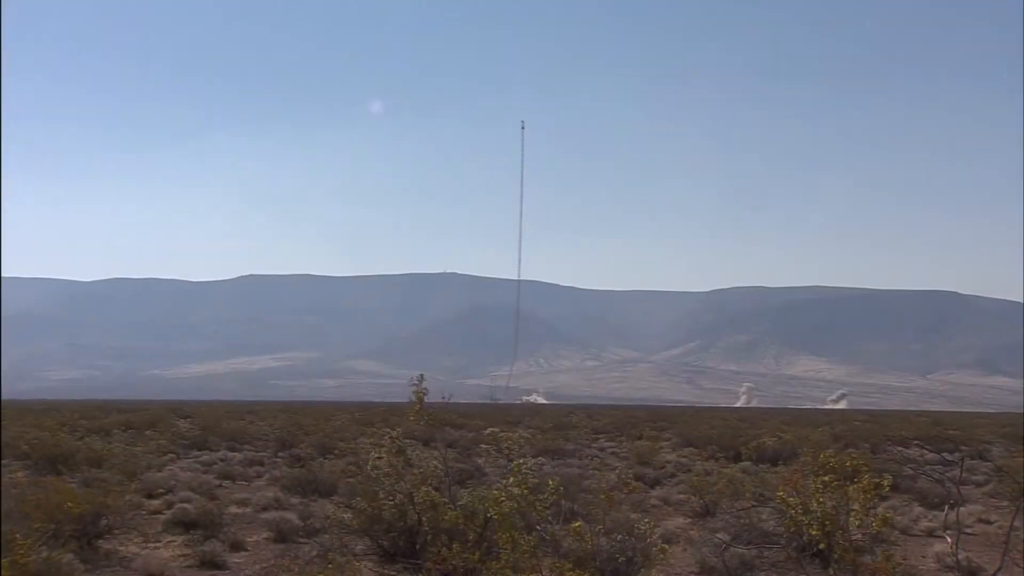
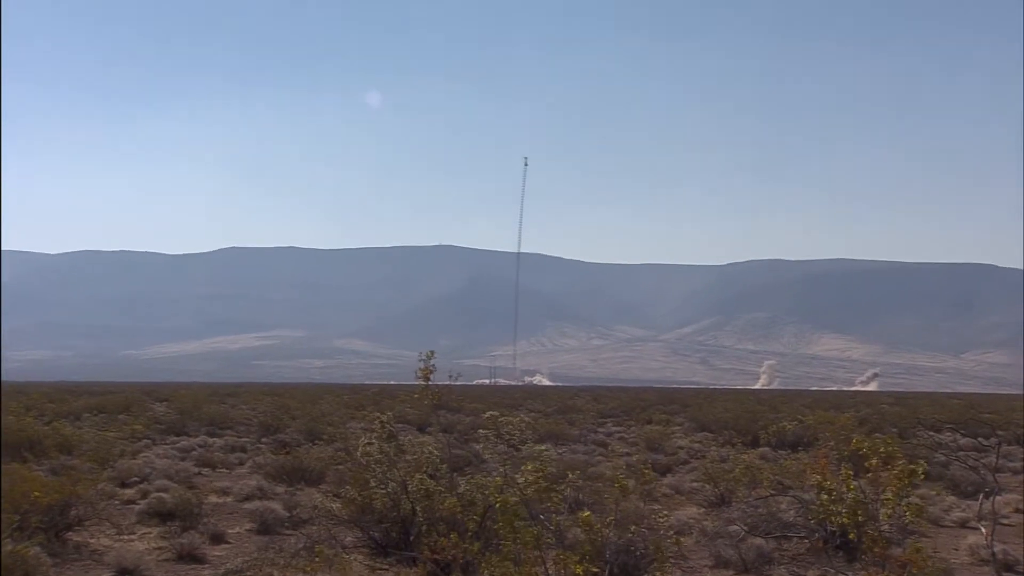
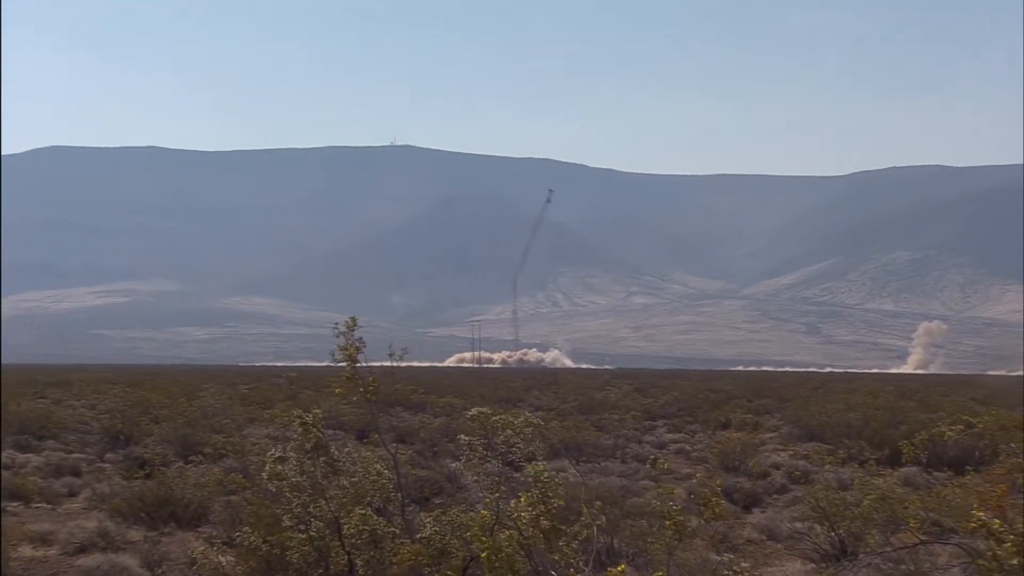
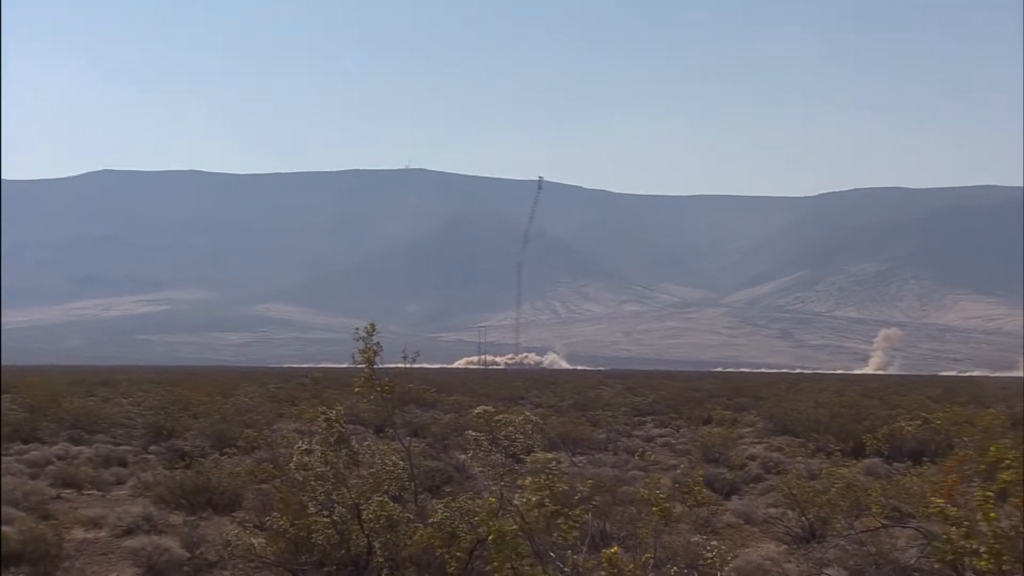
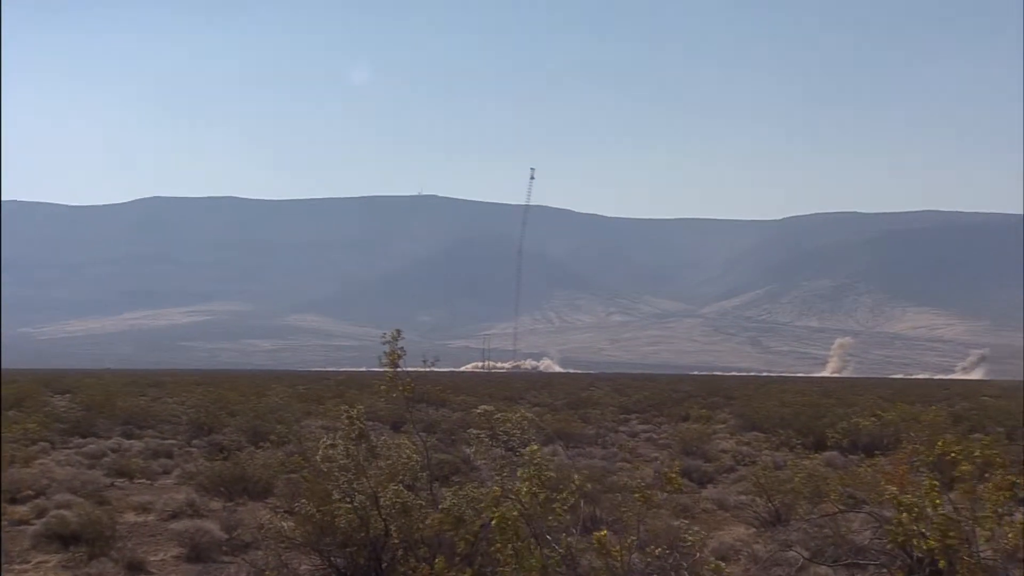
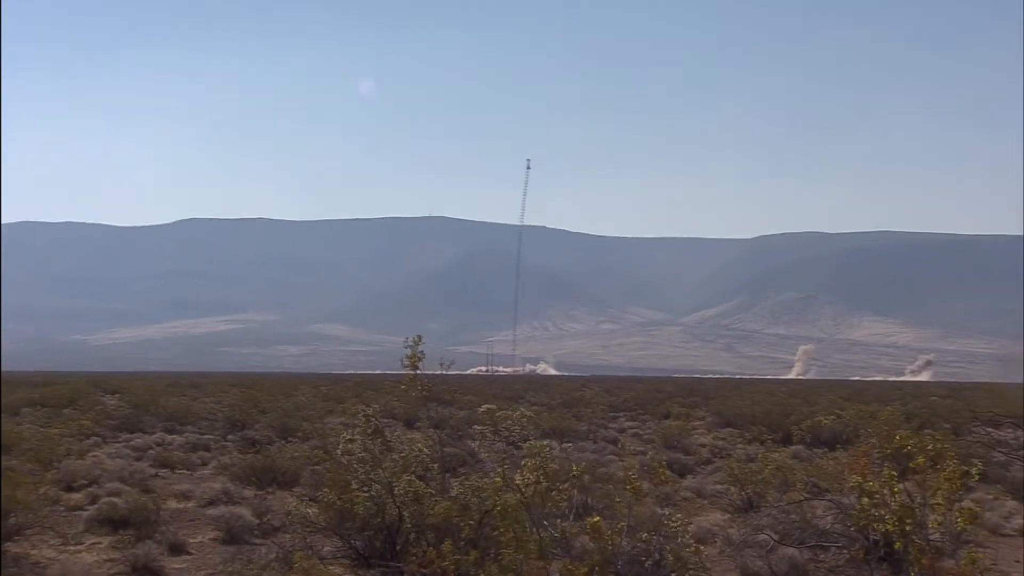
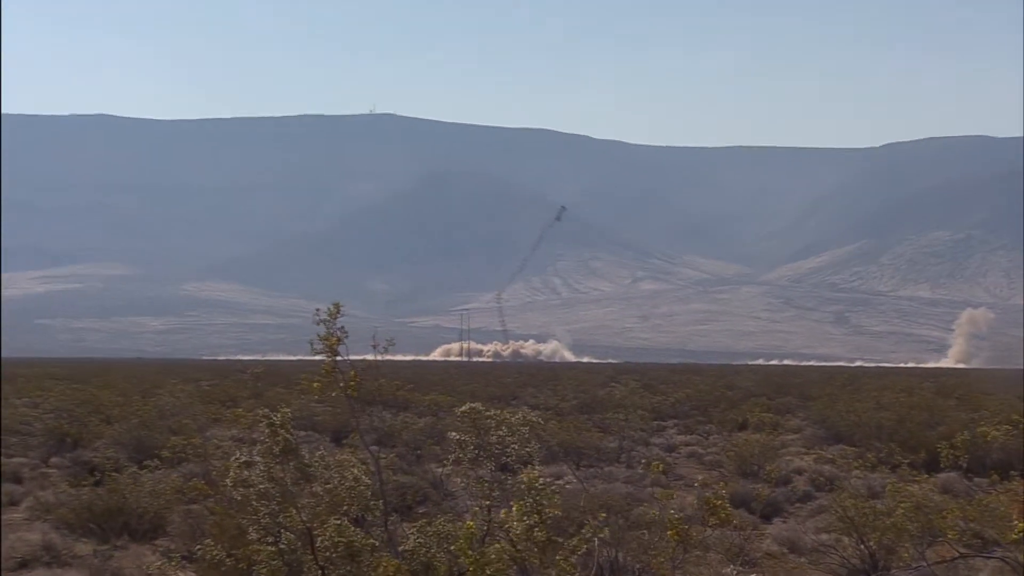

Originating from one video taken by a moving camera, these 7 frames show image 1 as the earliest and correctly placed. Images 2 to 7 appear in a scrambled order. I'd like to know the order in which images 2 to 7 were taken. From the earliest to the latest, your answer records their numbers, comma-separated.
2, 6, 5, 4, 3, 7
